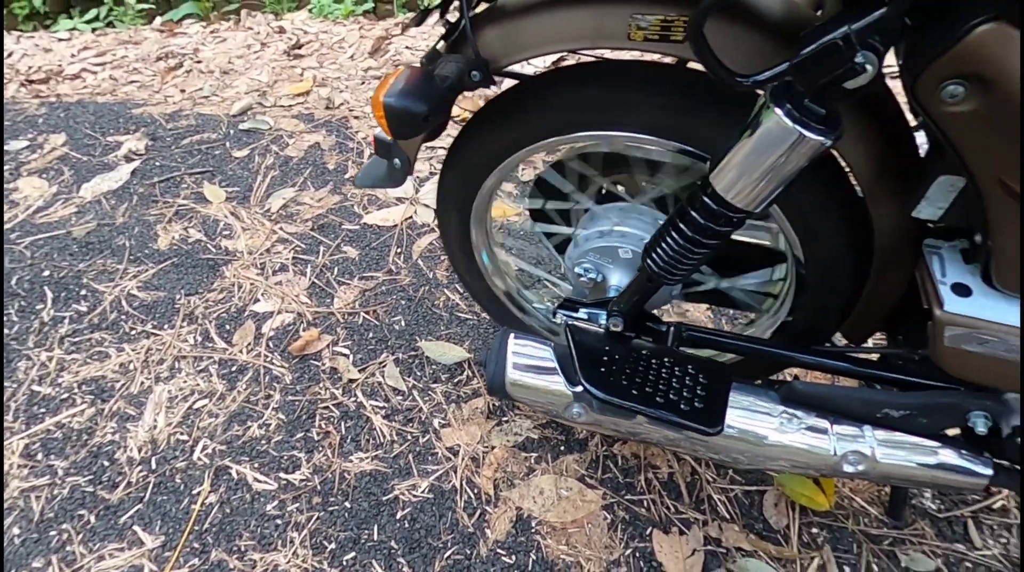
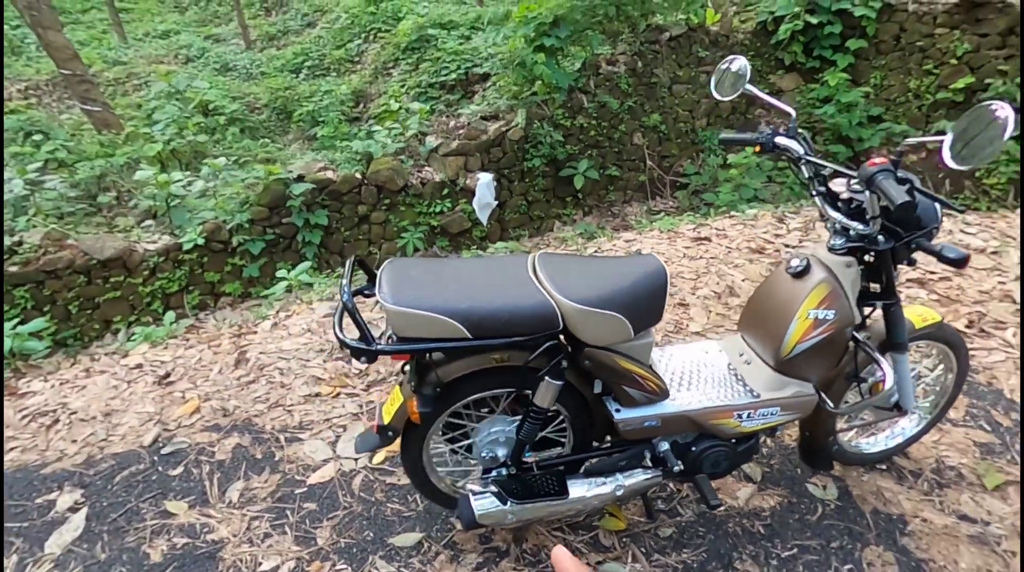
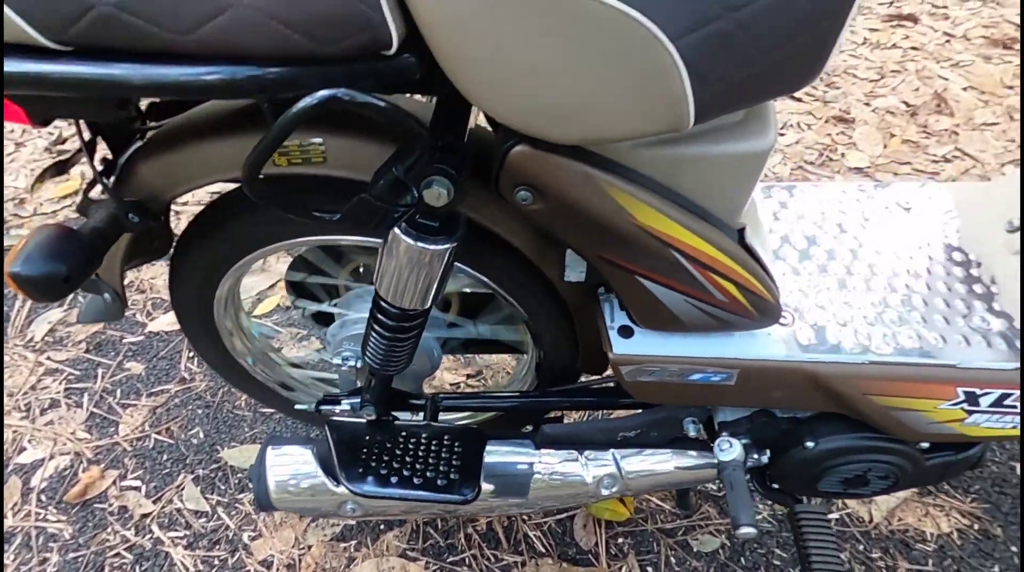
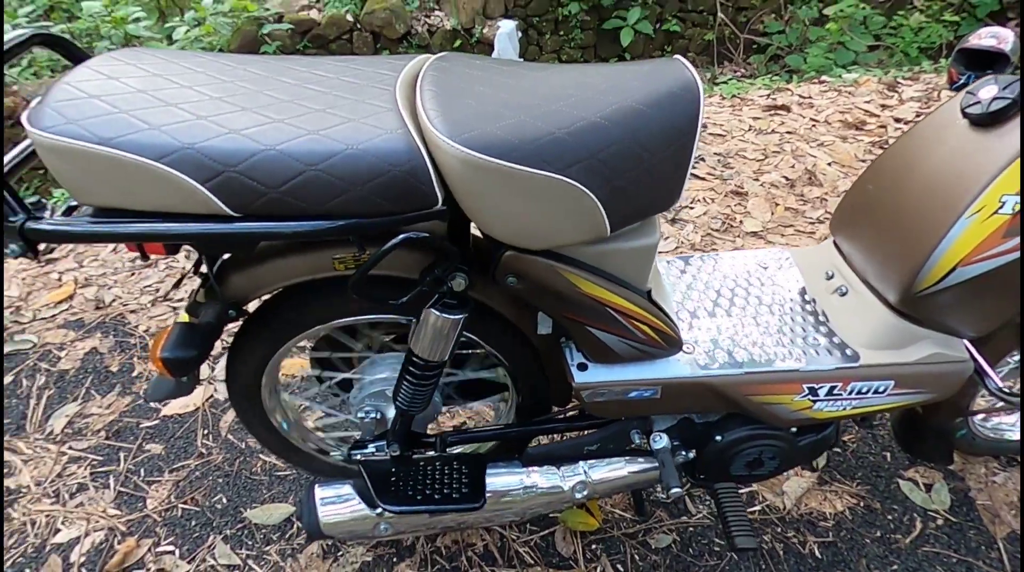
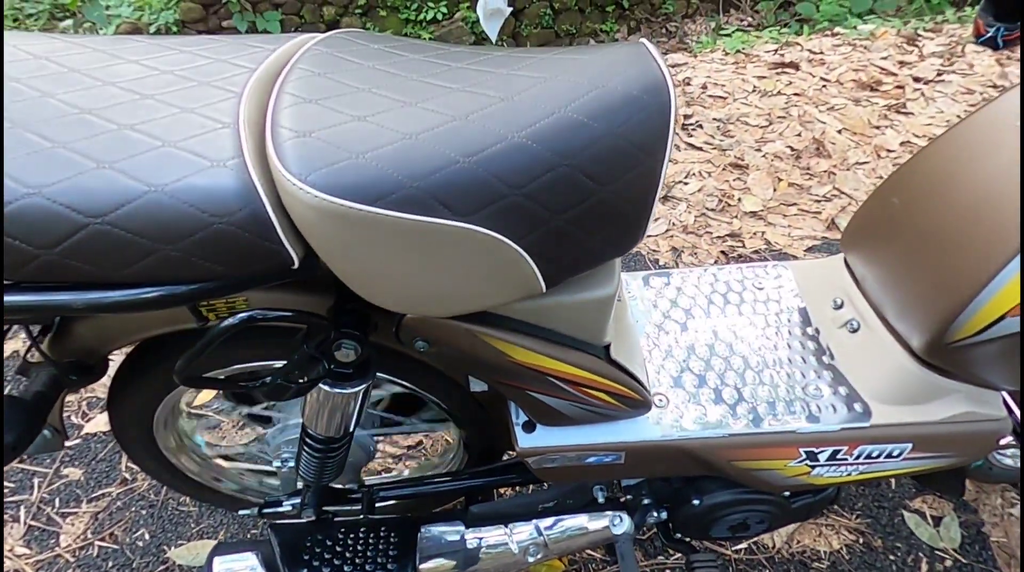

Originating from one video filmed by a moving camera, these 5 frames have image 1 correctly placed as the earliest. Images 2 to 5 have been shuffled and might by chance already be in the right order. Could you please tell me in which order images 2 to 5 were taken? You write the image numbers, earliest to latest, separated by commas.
3, 5, 4, 2
